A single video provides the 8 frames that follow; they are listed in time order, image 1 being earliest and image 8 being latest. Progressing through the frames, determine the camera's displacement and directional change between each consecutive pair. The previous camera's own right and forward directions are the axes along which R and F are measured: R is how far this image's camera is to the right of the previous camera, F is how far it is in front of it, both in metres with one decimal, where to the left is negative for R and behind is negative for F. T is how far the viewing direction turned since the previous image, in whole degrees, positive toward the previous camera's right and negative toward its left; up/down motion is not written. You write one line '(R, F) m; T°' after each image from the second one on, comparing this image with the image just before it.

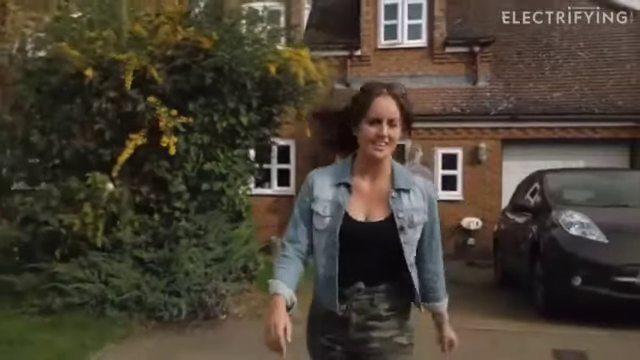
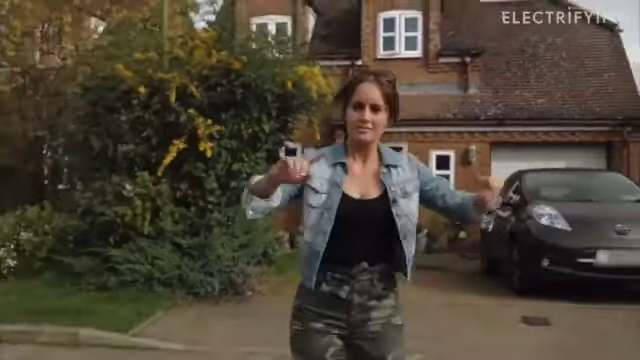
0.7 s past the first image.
(-0.1, -1.1) m; 0°
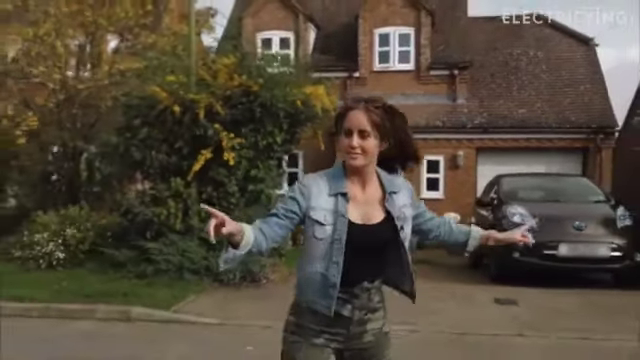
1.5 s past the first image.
(-0.1, -1.2) m; 0°
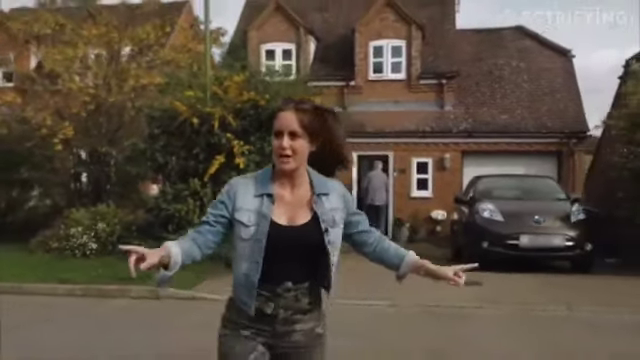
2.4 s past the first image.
(+0.1, -1.3) m; 0°
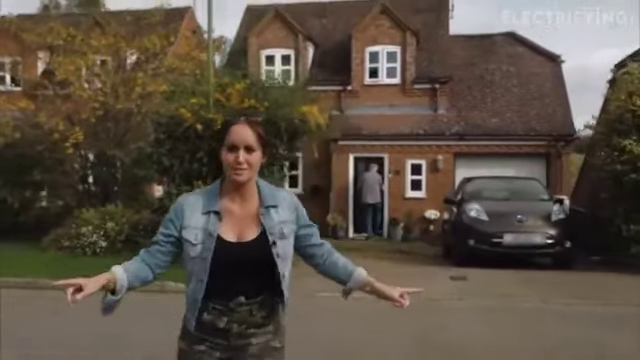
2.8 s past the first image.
(+0.1, -0.6) m; 0°
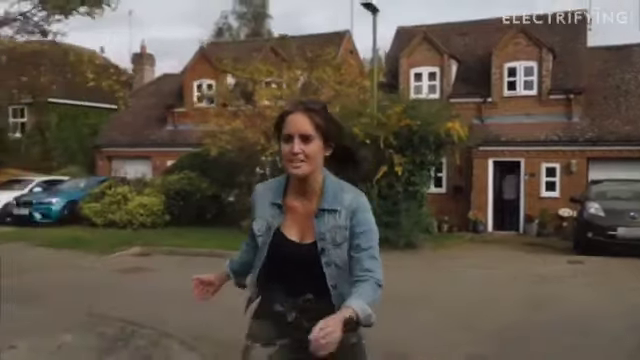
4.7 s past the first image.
(+0.1, -3.0) m; -14°
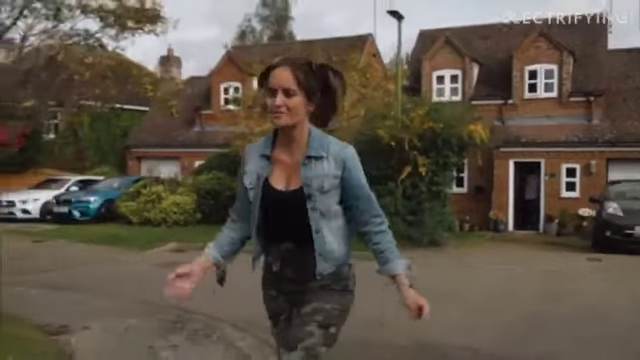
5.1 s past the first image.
(-0.2, -0.6) m; -2°
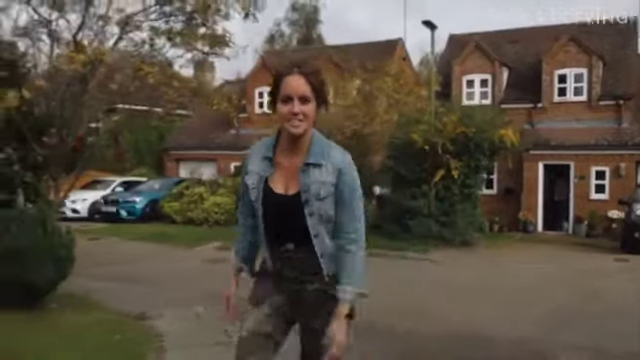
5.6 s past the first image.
(-0.3, -0.7) m; -2°
